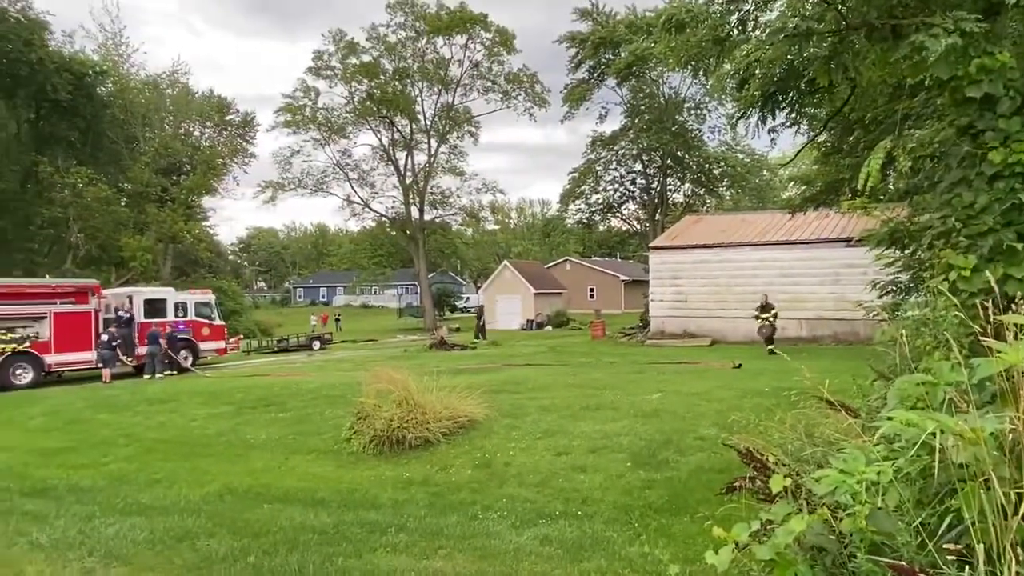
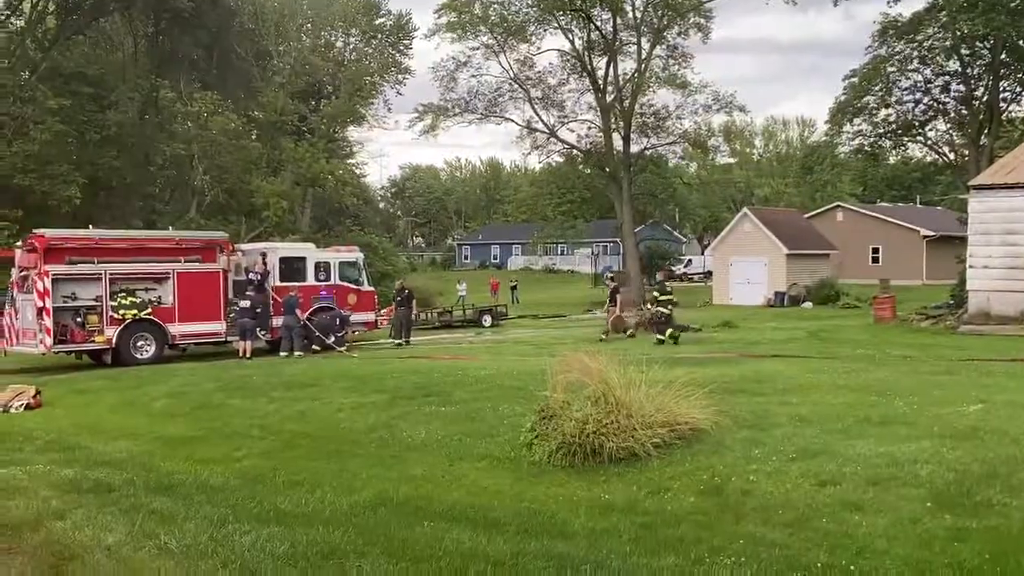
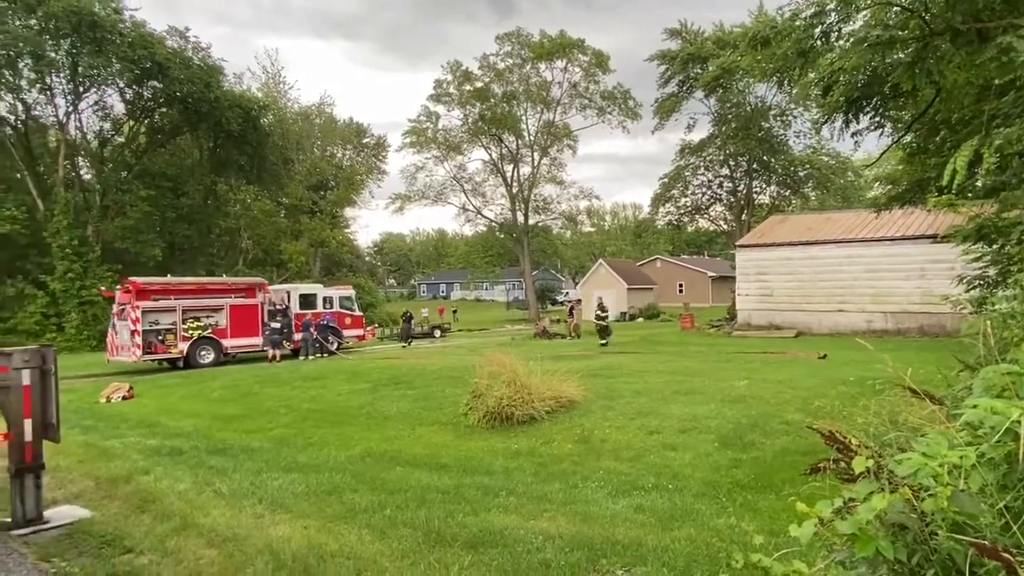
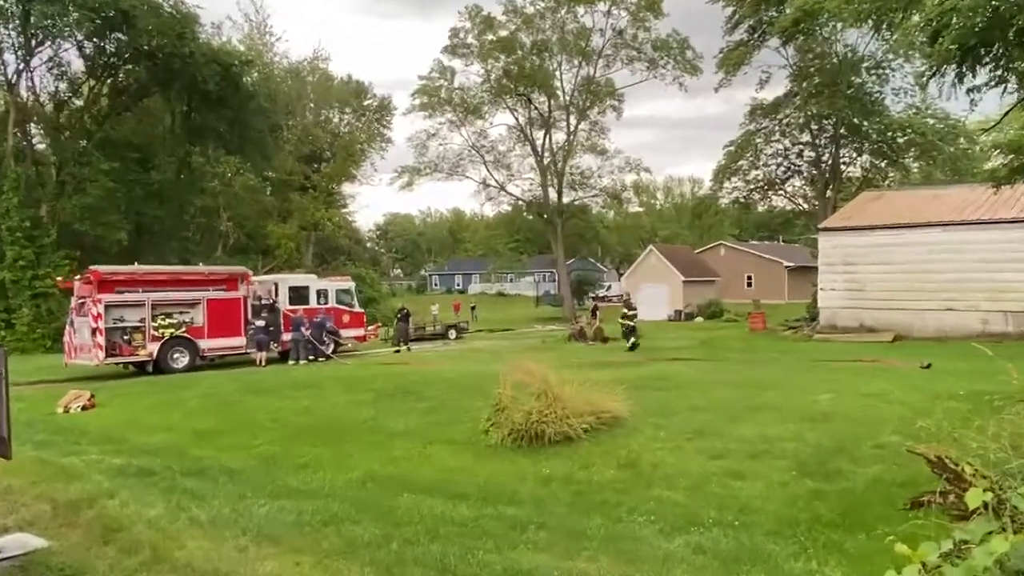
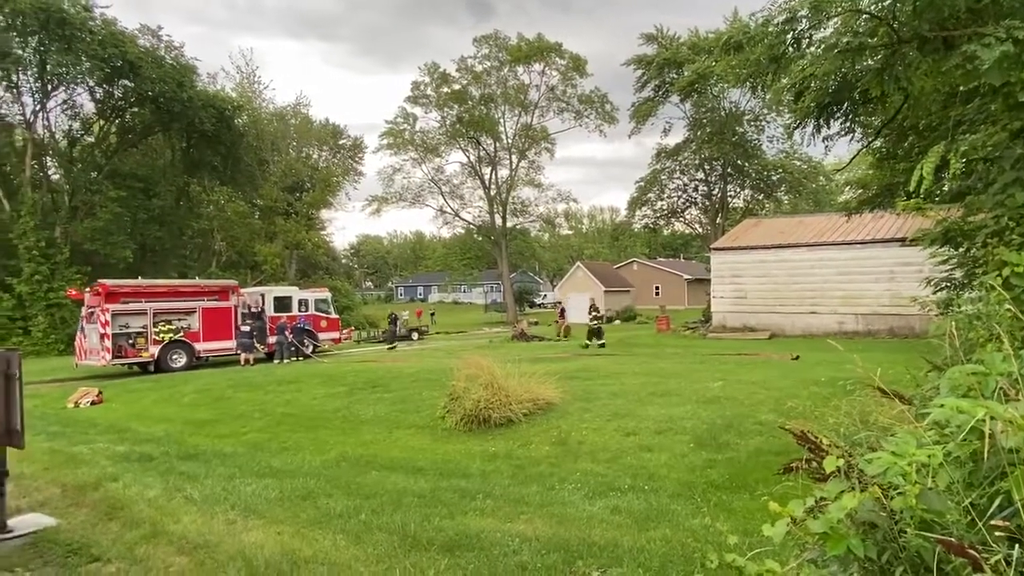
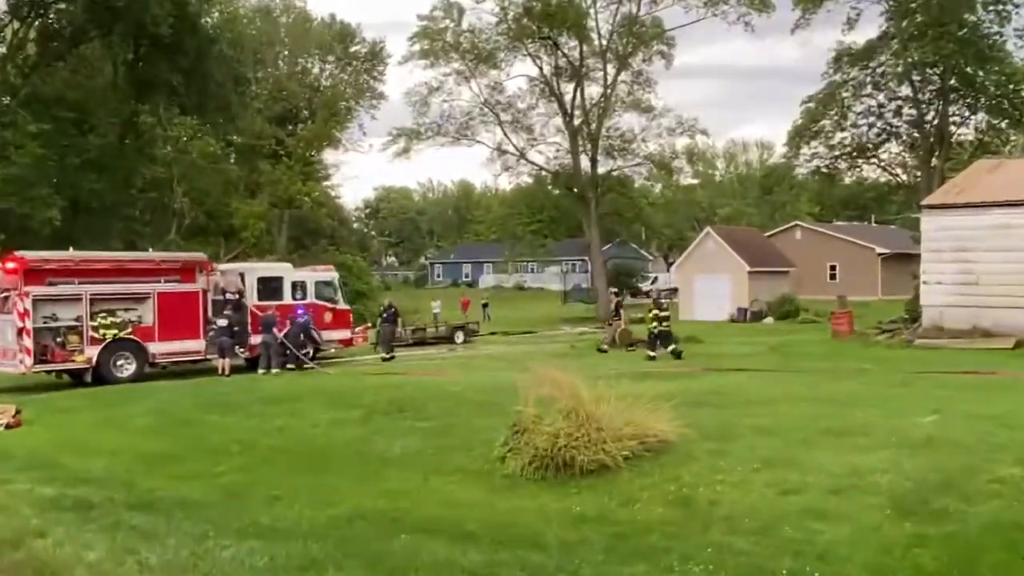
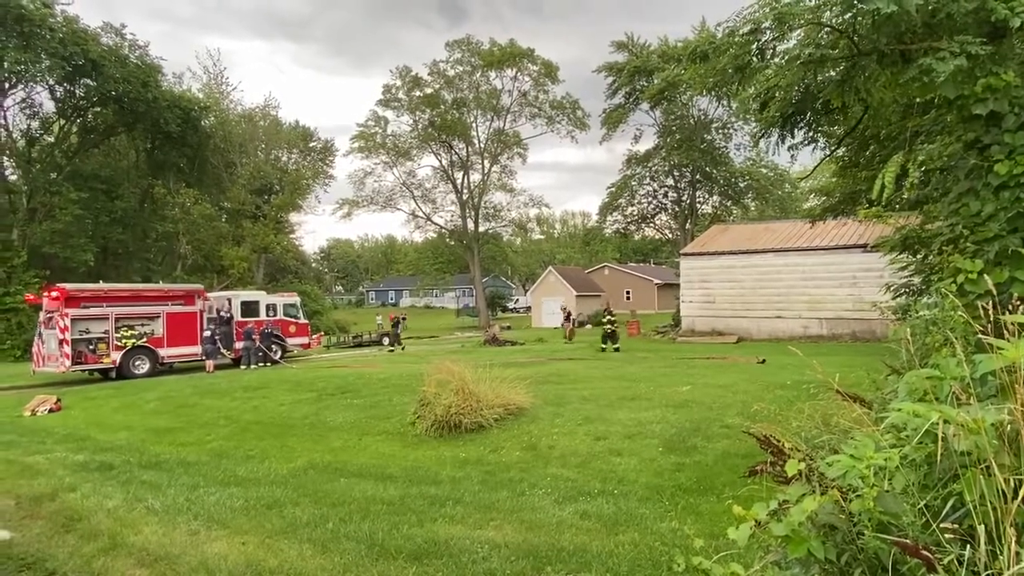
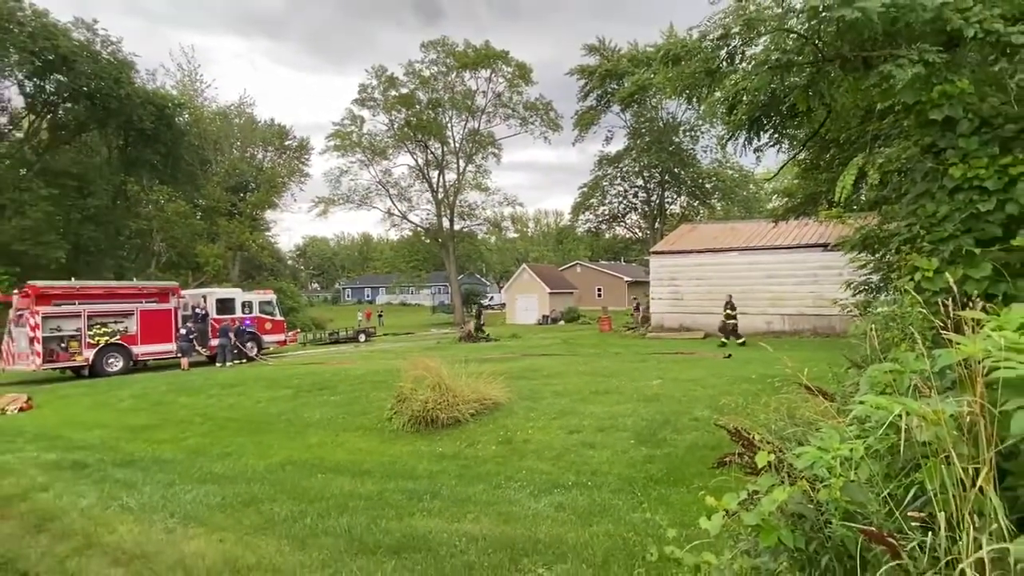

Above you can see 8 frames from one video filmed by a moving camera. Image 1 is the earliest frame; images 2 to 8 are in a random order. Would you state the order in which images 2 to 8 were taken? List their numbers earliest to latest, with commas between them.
8, 7, 5, 3, 4, 6, 2
